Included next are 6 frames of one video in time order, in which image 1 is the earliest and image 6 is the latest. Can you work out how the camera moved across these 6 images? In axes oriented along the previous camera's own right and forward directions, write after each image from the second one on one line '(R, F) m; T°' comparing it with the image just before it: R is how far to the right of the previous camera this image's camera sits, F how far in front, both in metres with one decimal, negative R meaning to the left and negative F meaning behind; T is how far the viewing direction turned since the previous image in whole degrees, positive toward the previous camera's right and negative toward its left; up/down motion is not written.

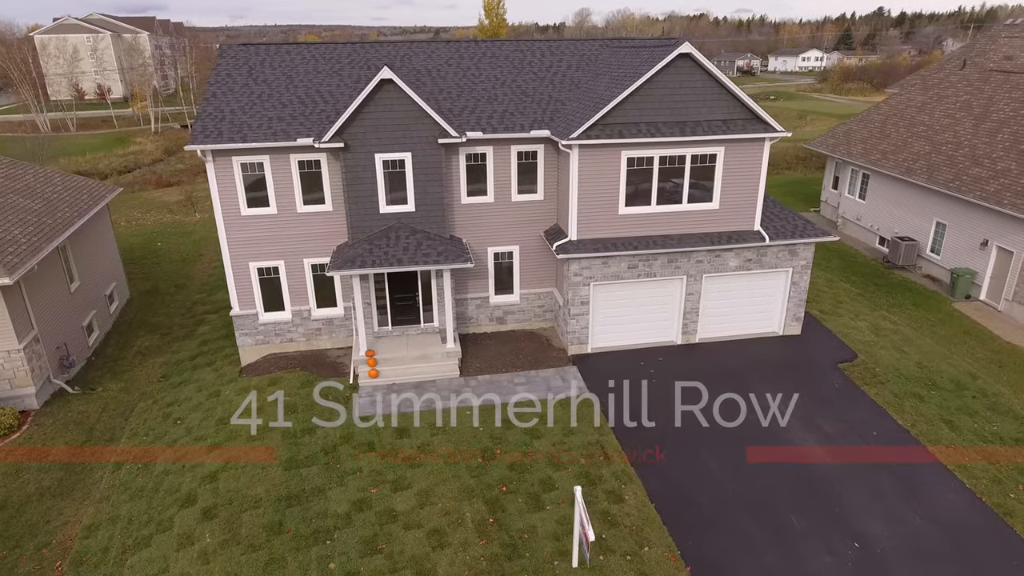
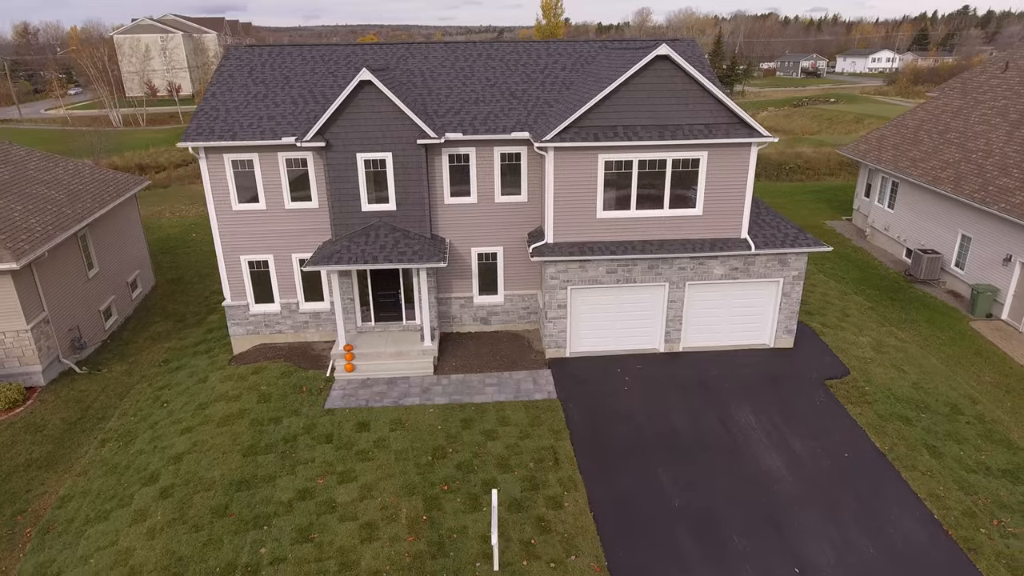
(+2.1, +0.1) m; -5°
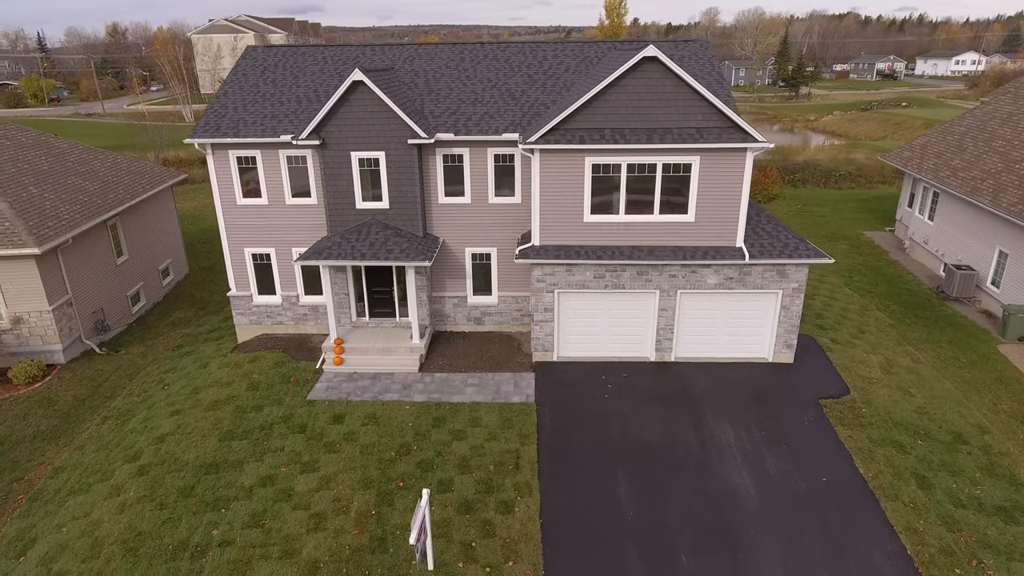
(+1.9, +0.1) m; -6°
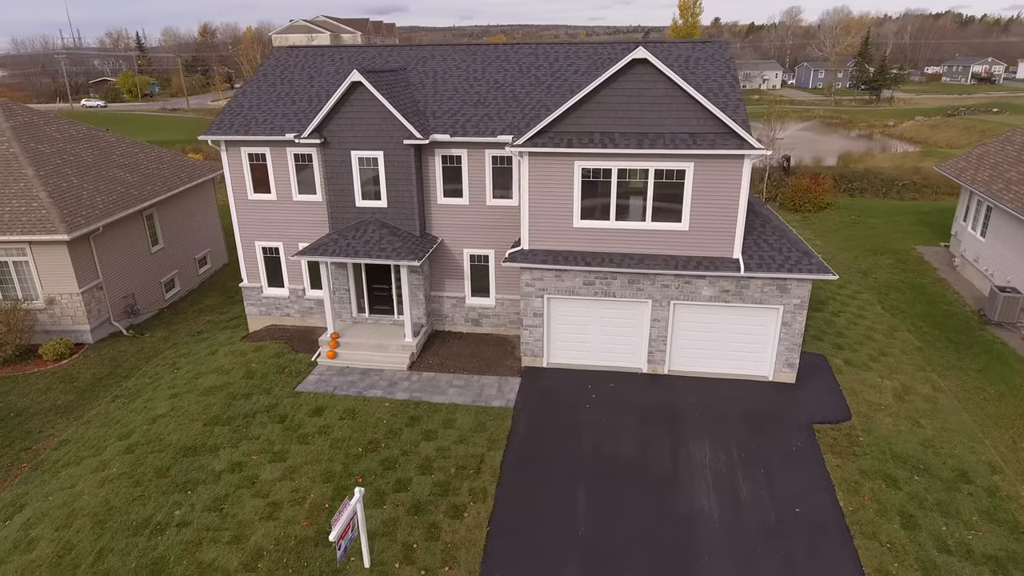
(+2.0, +0.2) m; -6°
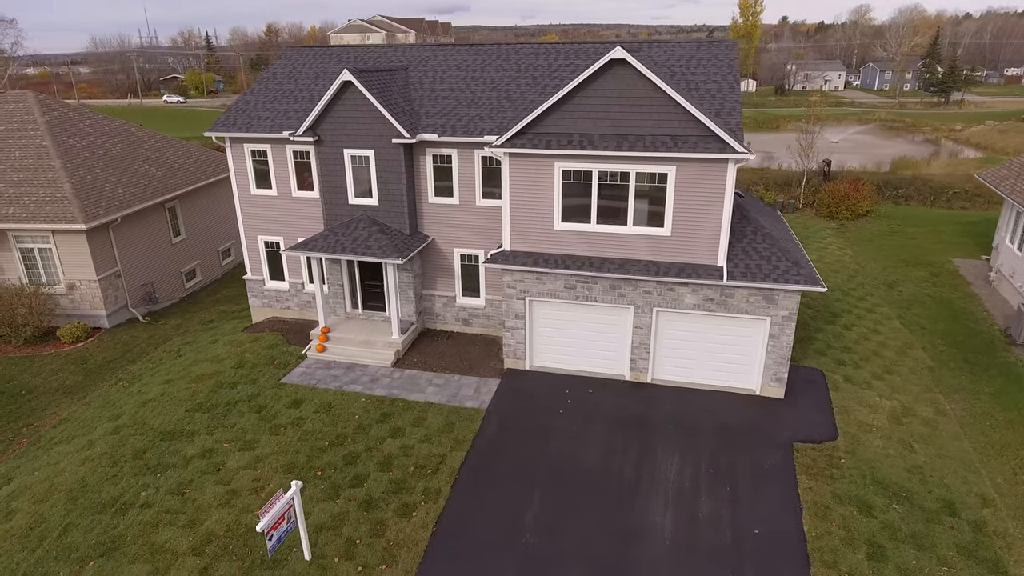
(+1.8, +0.2) m; -5°
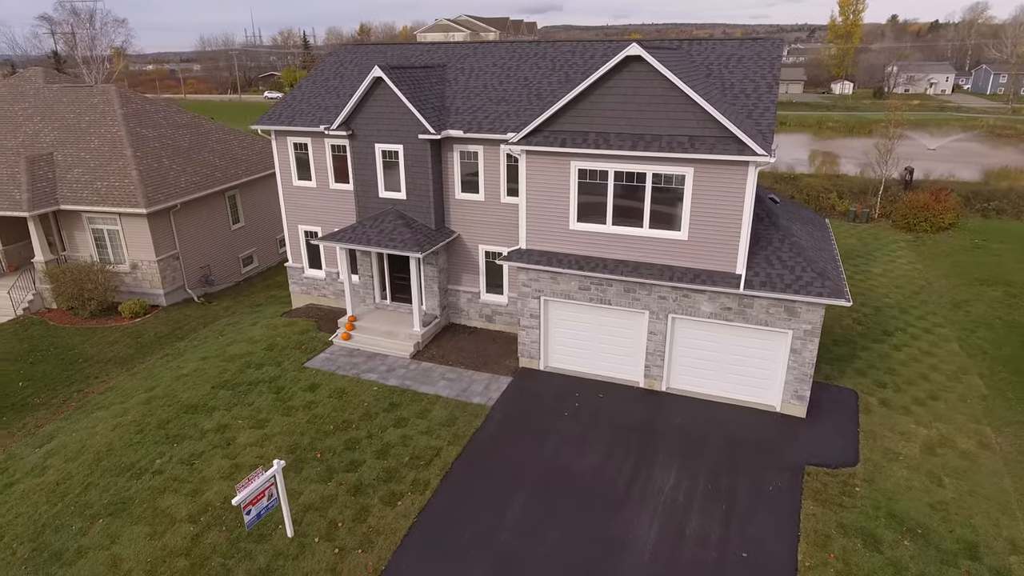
(+1.5, +0.2) m; -7°
